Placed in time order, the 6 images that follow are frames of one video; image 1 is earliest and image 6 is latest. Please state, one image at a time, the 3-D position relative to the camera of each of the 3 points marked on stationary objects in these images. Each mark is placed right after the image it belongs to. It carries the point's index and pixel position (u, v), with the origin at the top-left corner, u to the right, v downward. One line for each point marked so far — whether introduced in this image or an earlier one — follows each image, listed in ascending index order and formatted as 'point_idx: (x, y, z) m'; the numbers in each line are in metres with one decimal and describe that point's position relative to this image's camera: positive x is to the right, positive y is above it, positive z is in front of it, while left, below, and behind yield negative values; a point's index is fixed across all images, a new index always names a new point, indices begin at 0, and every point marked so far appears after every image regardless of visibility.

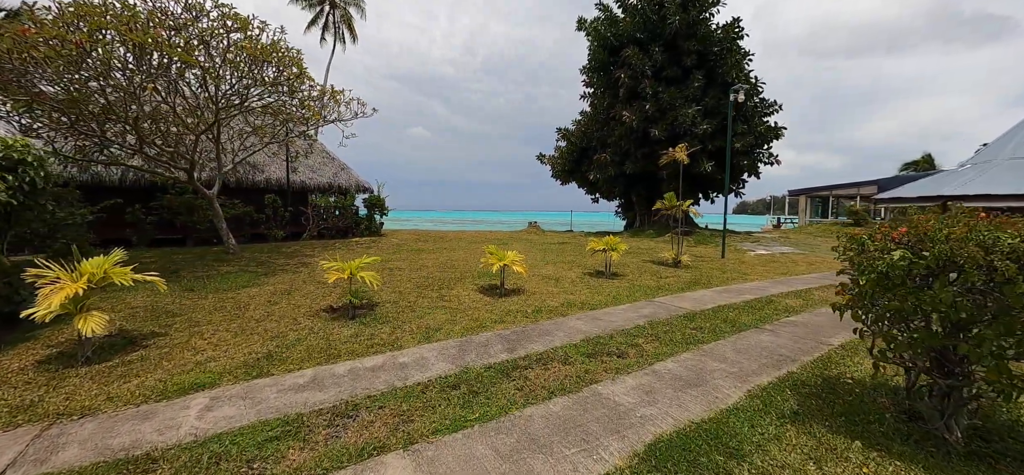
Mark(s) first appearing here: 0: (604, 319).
0: (+1.0, -0.9, +4.6) m
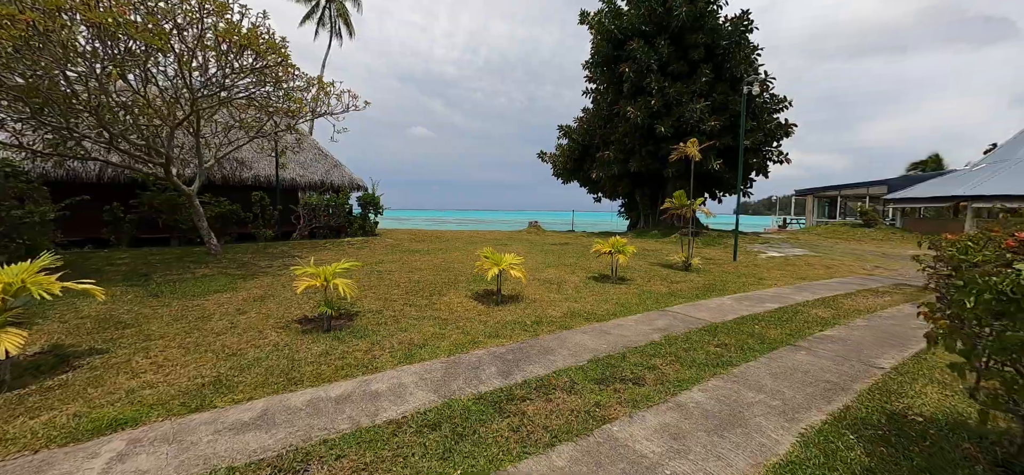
0: (+0.9, -0.9, +4.0) m
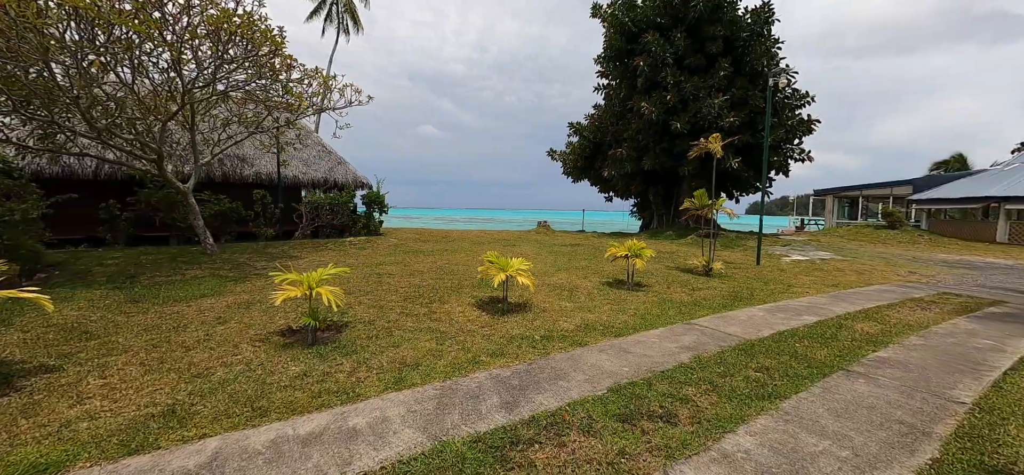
0: (+1.0, -0.9, +3.5) m
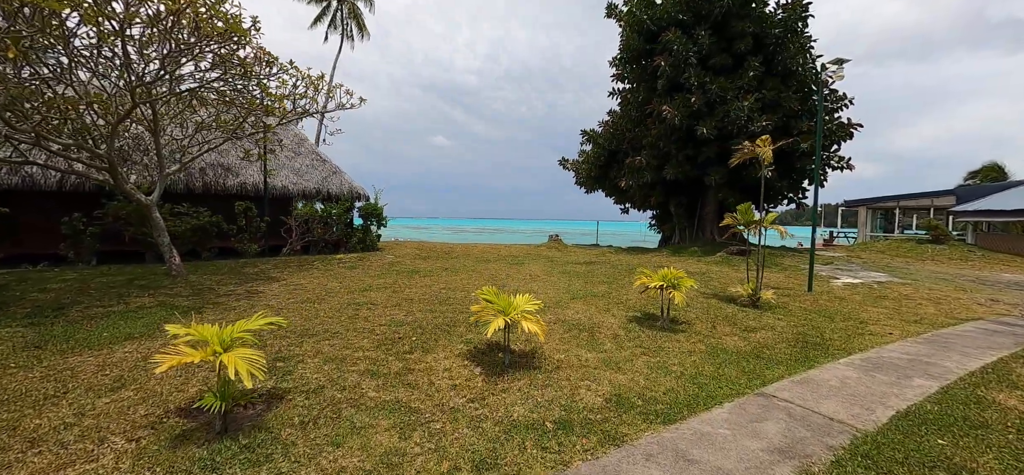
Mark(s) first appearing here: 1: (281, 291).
0: (+1.0, -1.2, +2.2) m
1: (-3.6, -0.8, +6.8) m
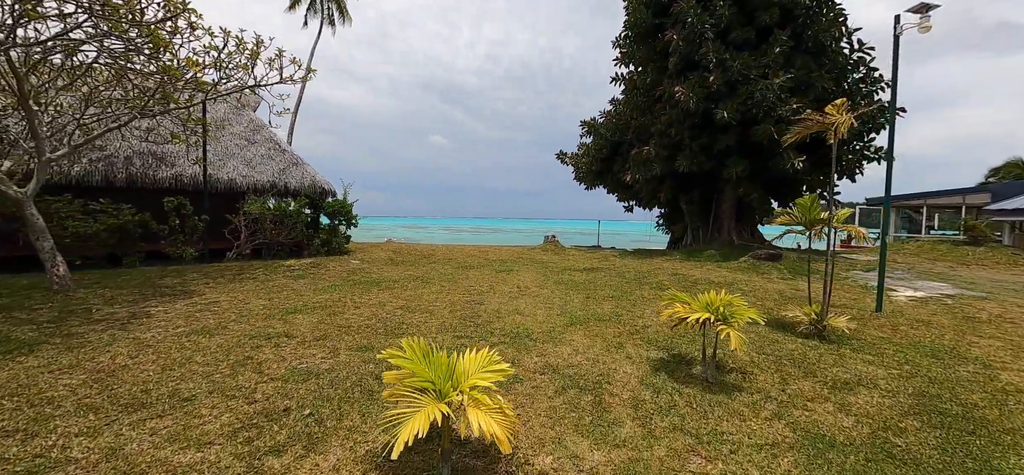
0: (+0.7, -1.2, +0.5) m
1: (-3.9, -0.9, +5.1) m
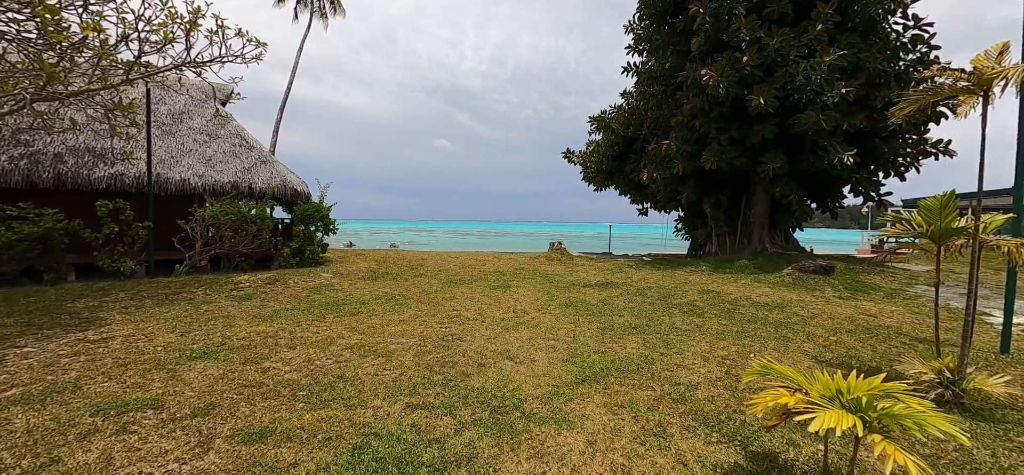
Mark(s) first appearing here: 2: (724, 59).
0: (+0.5, -1.3, -0.9) m
1: (-4.0, -1.0, +3.7) m
2: (+4.5, +3.8, +9.2) m
